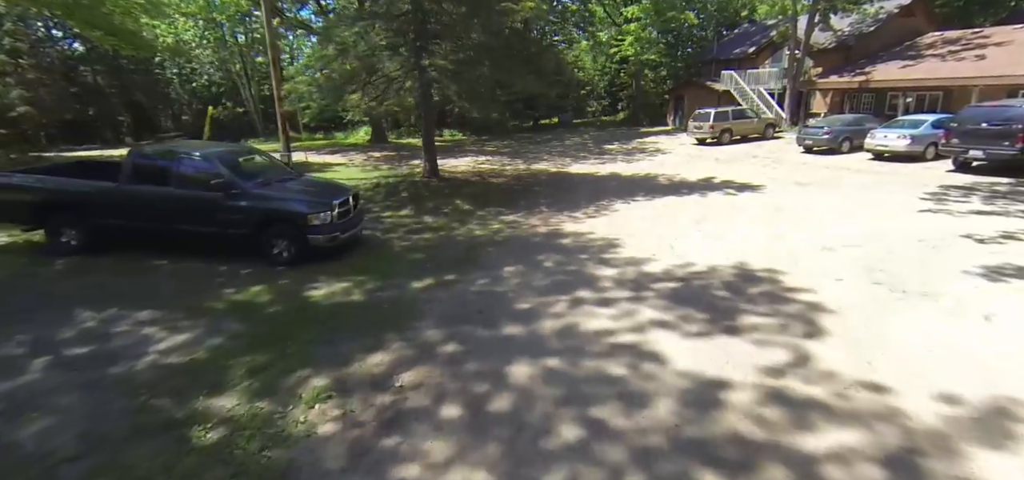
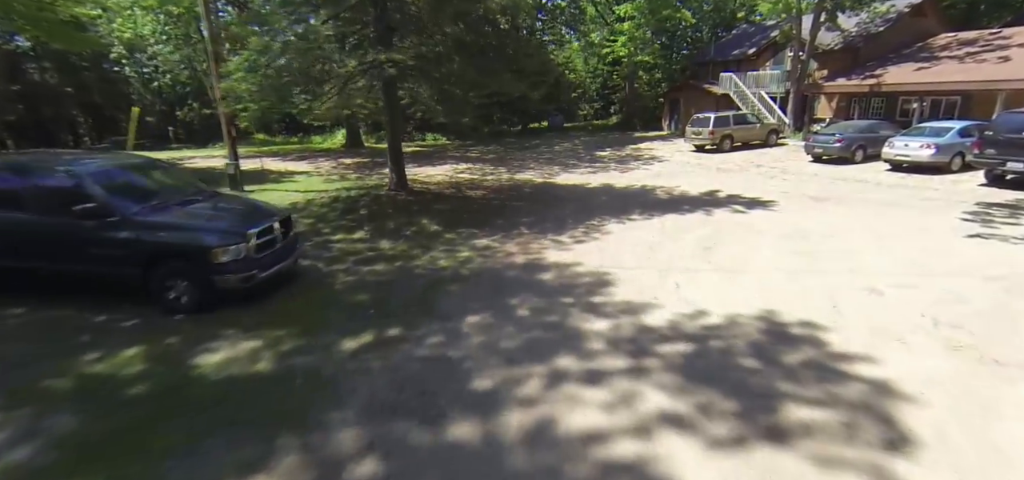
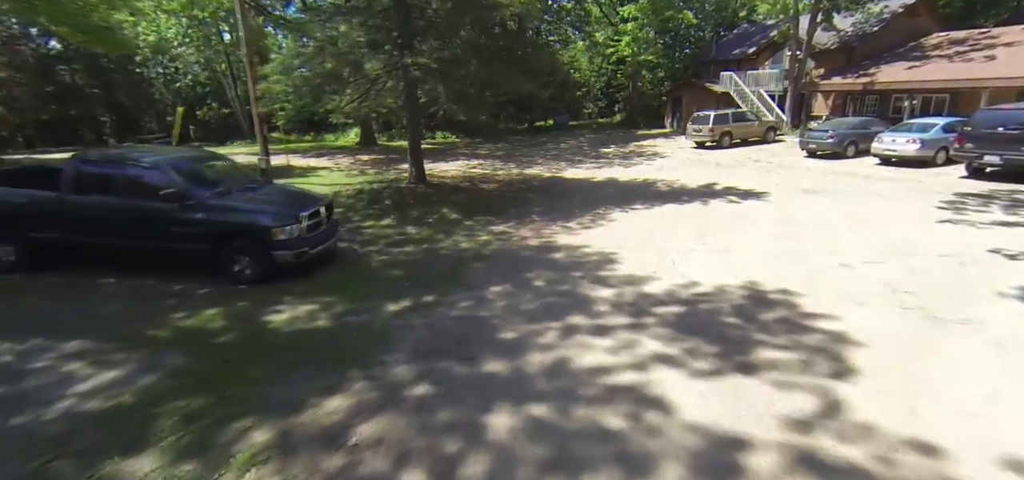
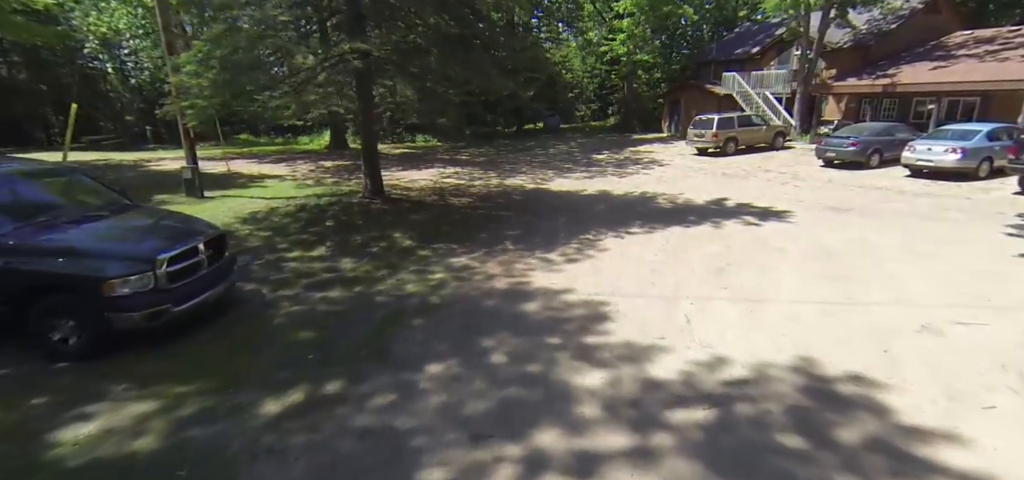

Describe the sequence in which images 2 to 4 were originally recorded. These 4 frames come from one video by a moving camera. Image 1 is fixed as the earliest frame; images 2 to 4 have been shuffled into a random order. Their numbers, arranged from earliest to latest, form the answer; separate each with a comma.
3, 2, 4
